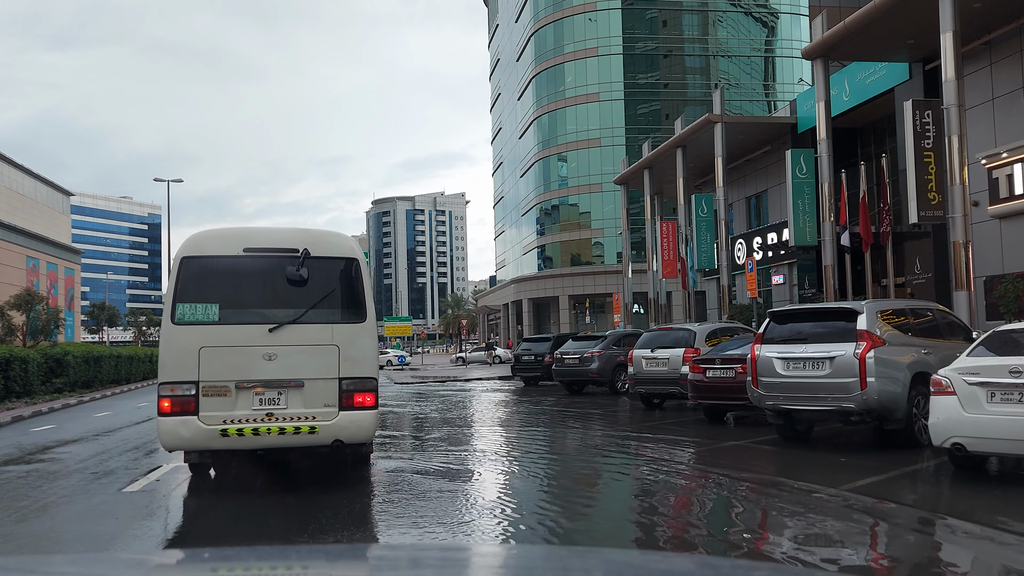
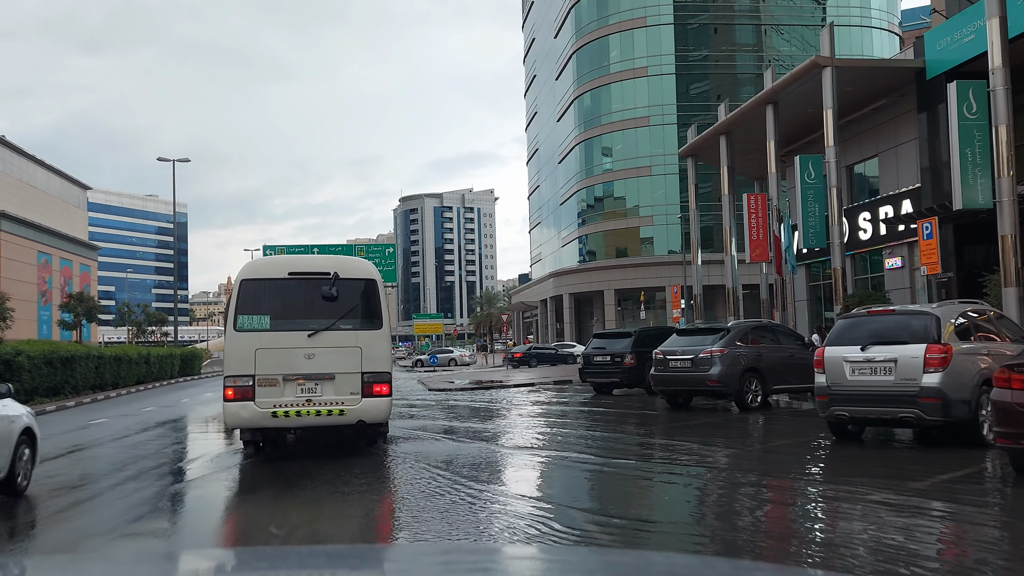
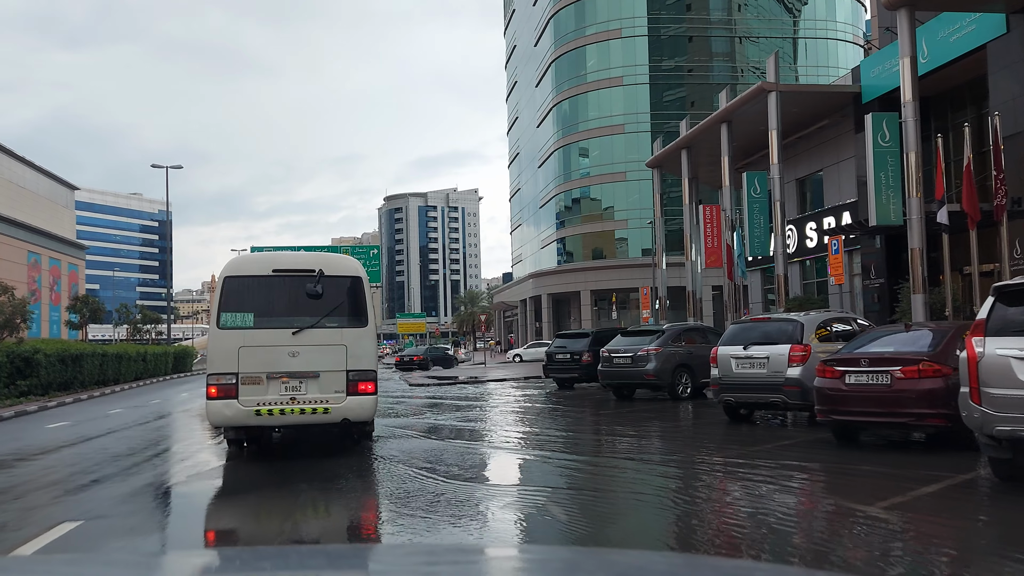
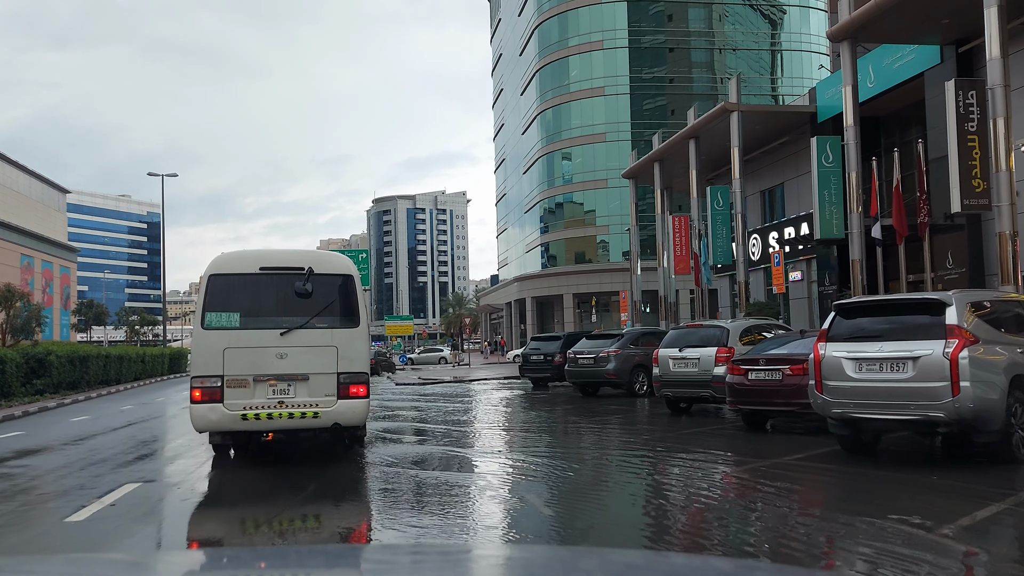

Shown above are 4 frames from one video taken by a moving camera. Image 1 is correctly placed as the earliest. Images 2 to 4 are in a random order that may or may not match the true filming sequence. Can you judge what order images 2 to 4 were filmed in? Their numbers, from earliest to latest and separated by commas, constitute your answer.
4, 3, 2
